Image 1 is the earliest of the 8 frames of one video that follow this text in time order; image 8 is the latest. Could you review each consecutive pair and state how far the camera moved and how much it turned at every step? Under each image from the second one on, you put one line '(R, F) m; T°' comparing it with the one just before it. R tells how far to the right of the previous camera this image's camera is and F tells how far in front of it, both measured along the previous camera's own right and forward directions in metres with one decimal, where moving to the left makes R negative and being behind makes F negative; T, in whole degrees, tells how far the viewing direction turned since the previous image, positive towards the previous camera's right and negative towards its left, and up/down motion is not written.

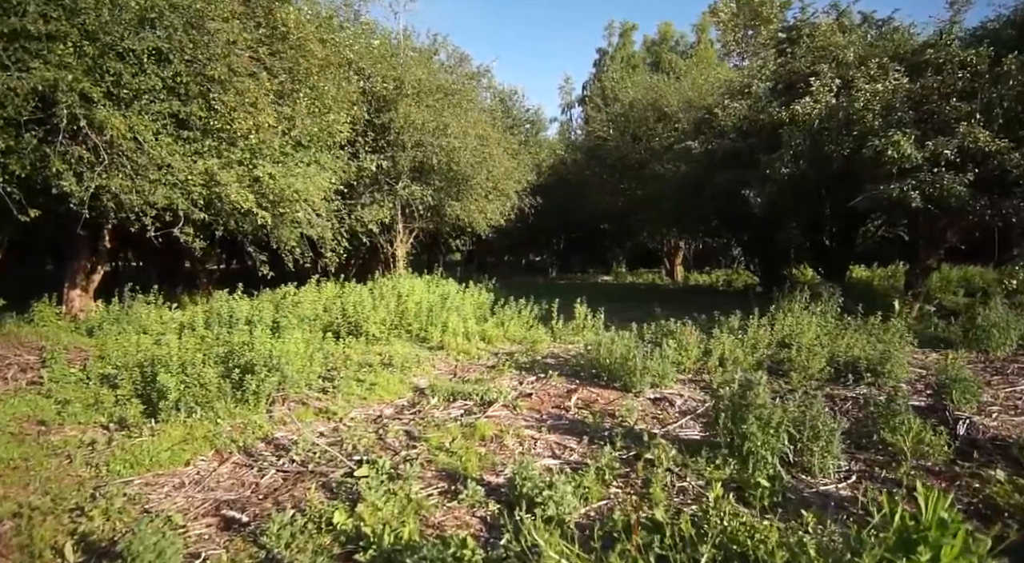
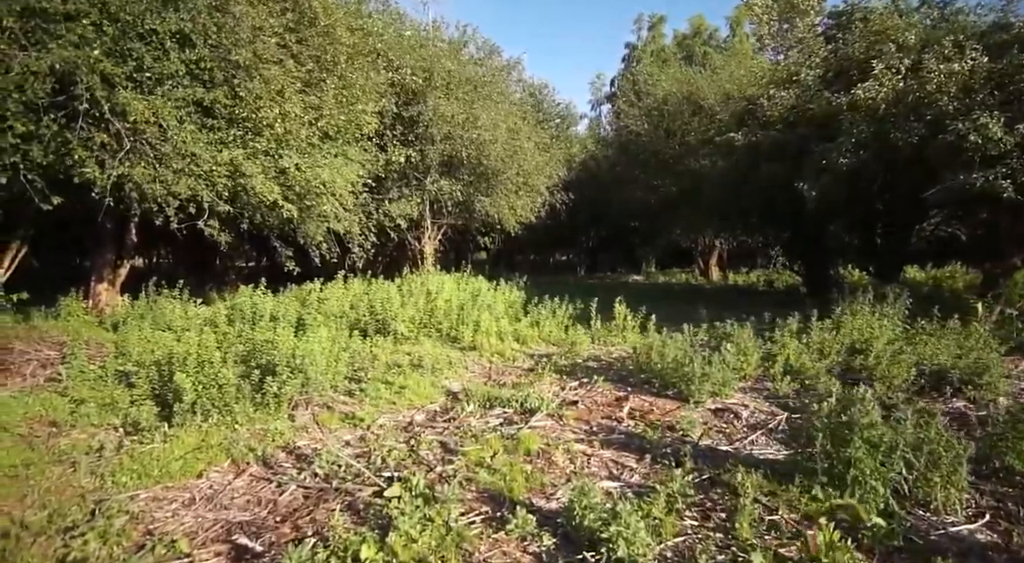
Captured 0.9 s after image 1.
(-0.2, +0.5) m; -2°
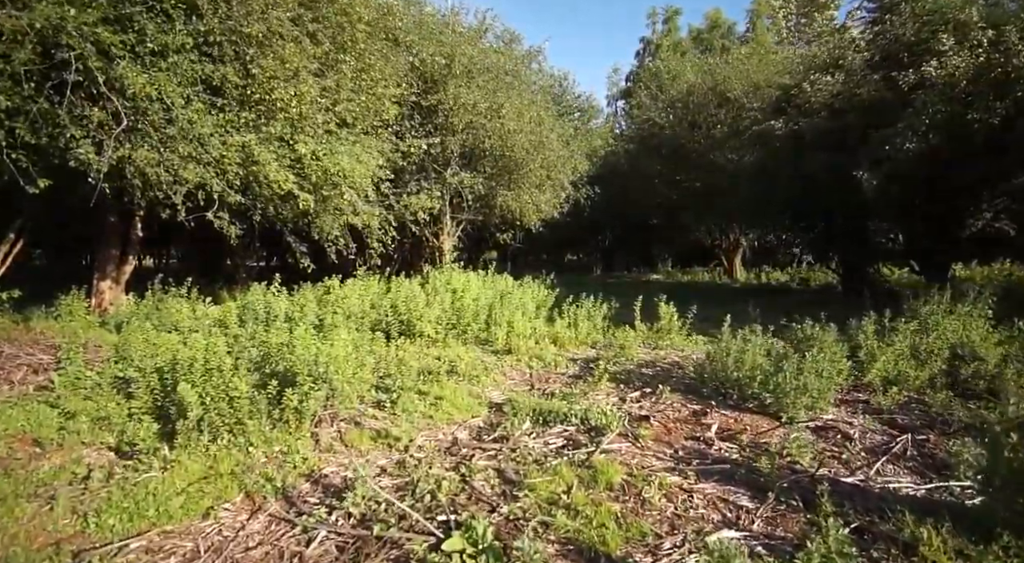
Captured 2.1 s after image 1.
(-0.4, +0.8) m; -1°
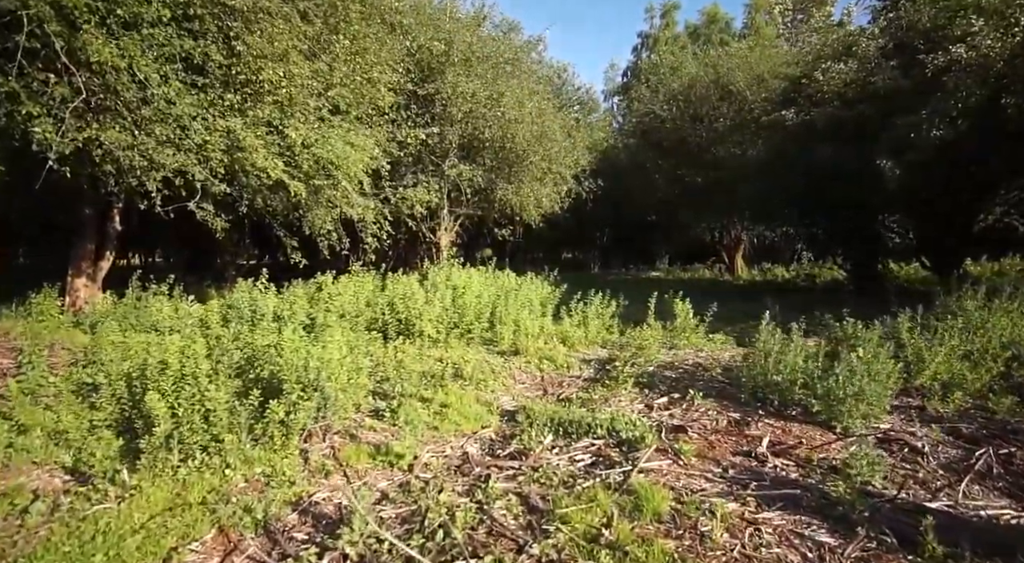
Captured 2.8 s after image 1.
(-0.1, +0.6) m; +1°
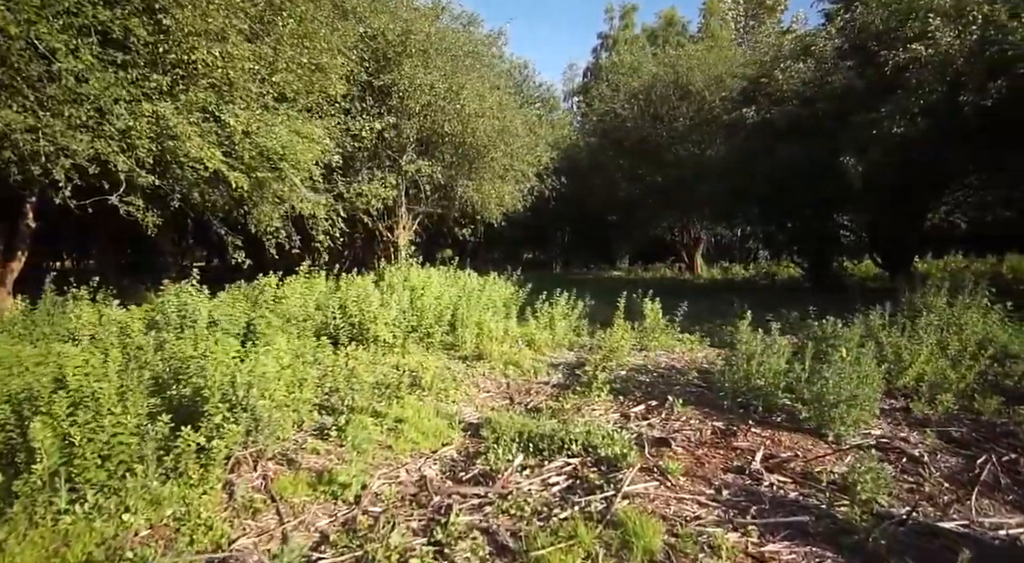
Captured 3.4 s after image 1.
(0.0, +0.5) m; +4°
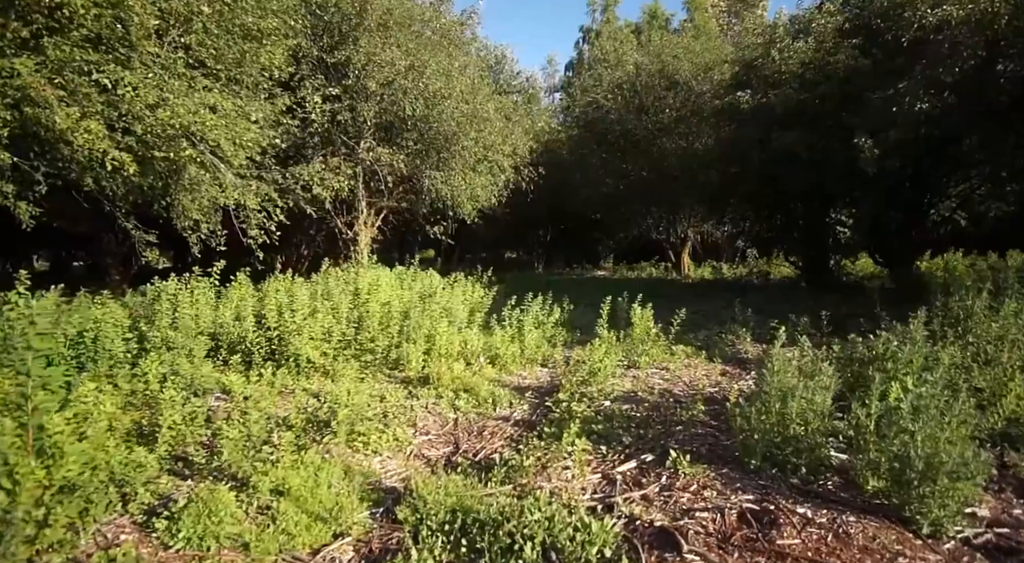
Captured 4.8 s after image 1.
(+0.2, +1.3) m; +1°
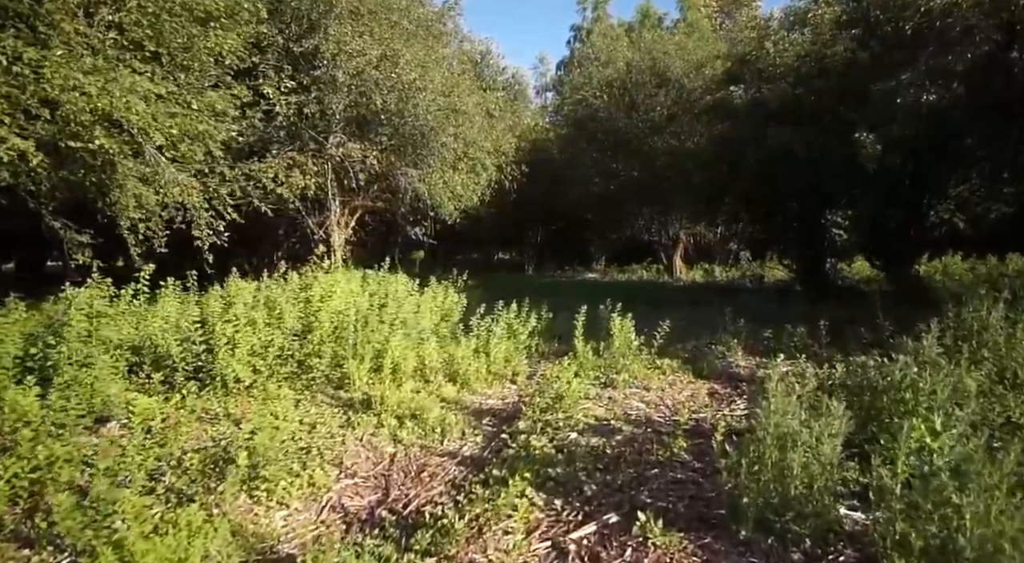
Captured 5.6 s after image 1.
(+0.3, +0.7) m; +1°
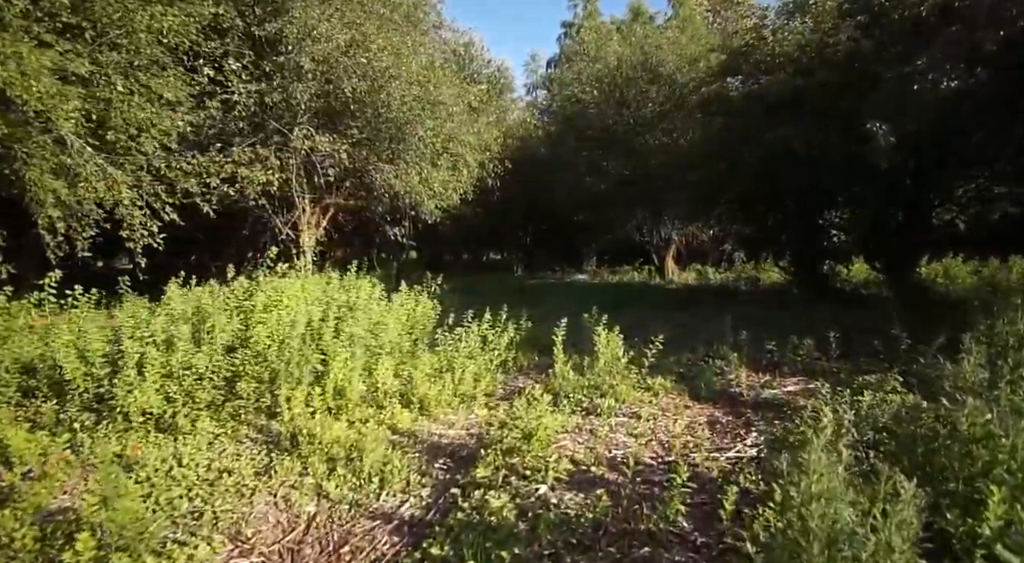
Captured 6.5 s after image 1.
(+0.2, +0.8) m; +1°
